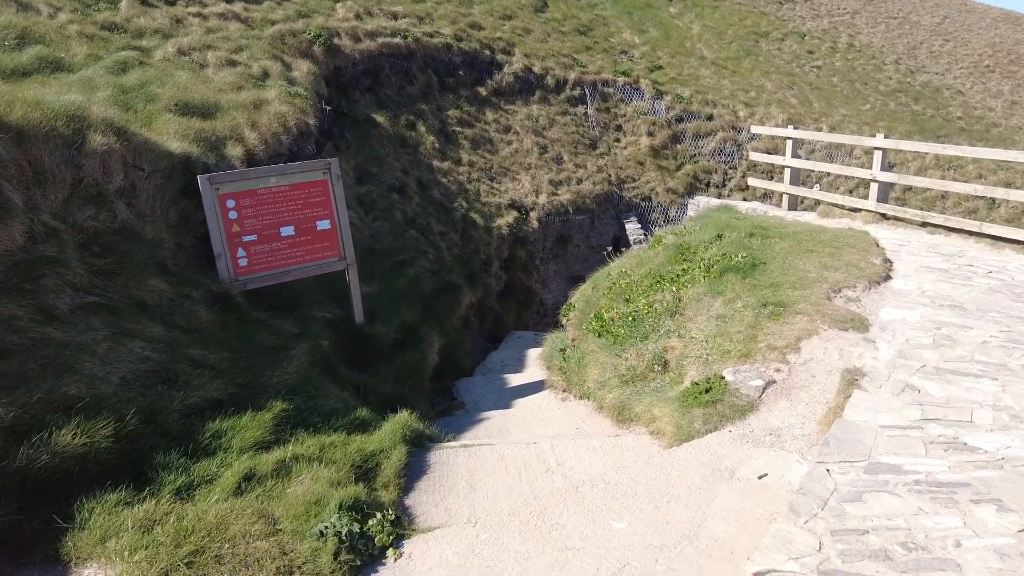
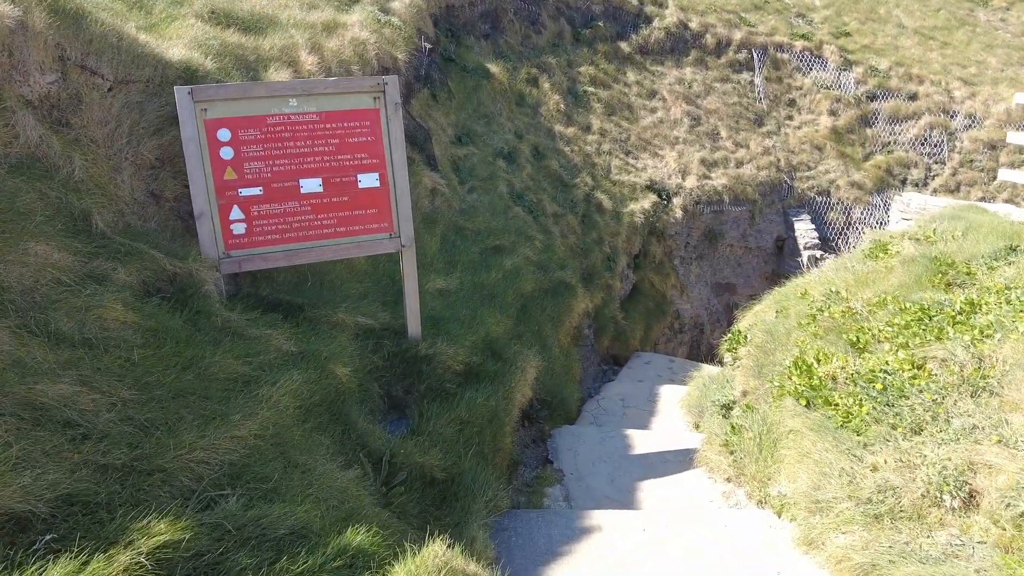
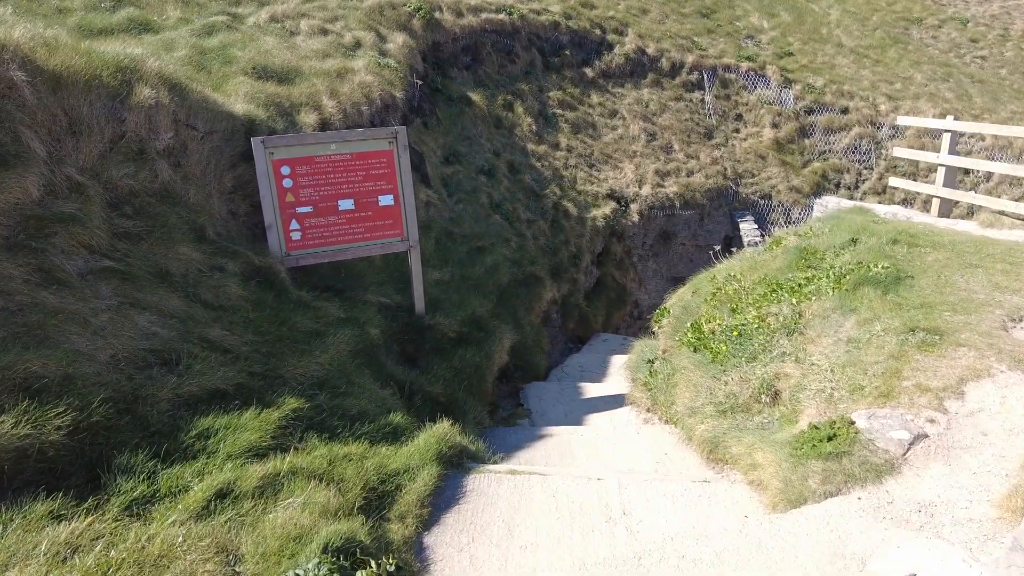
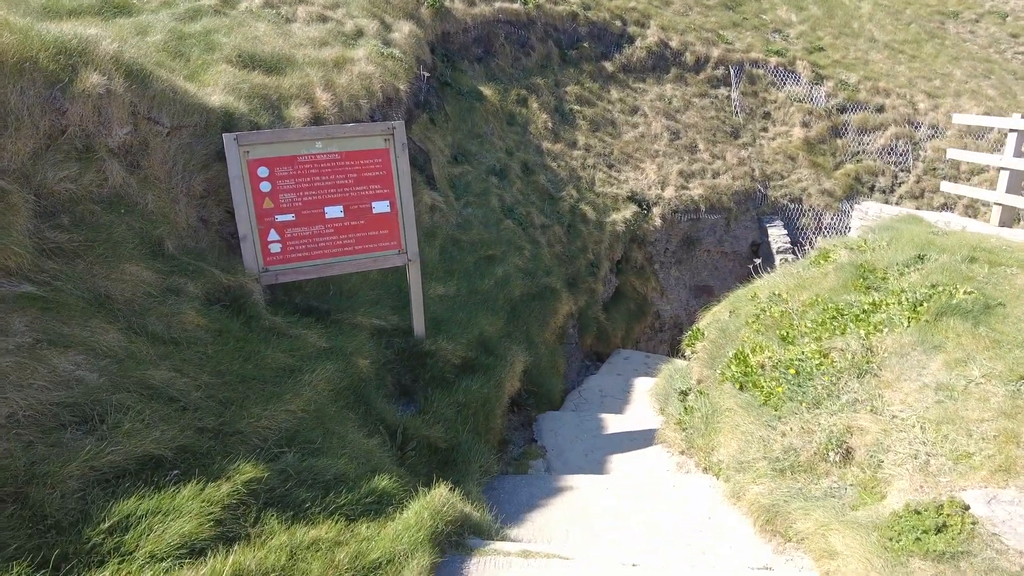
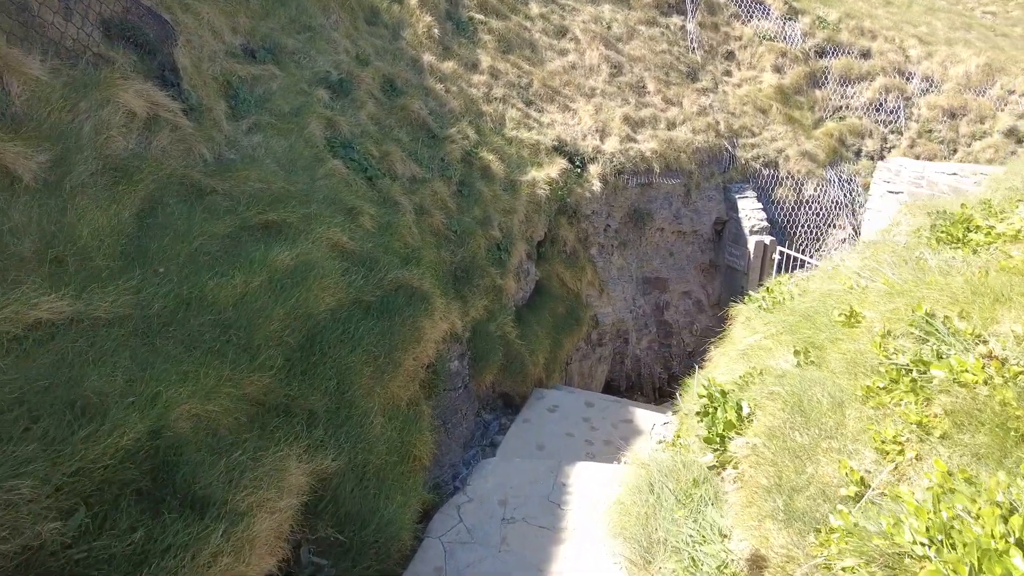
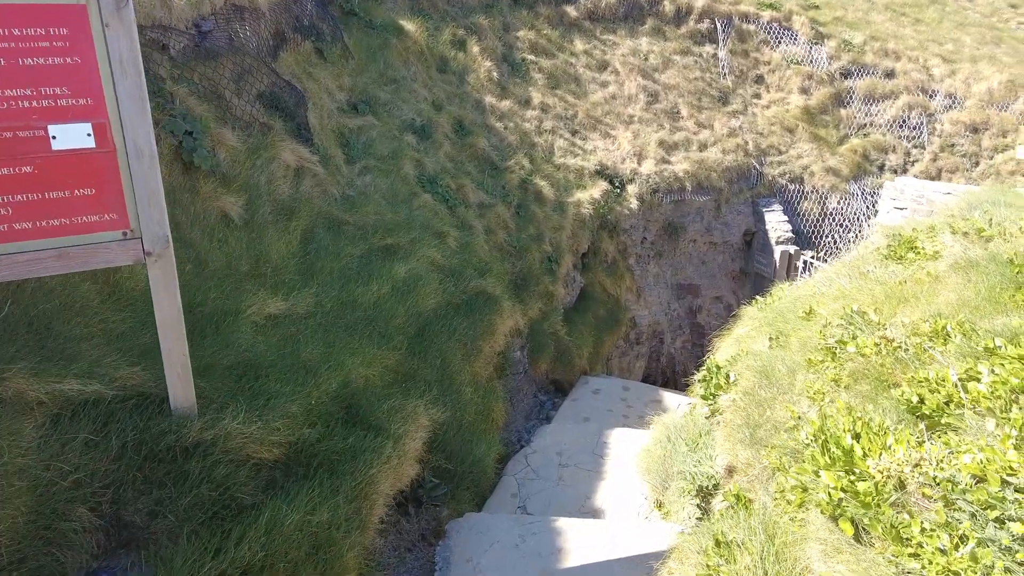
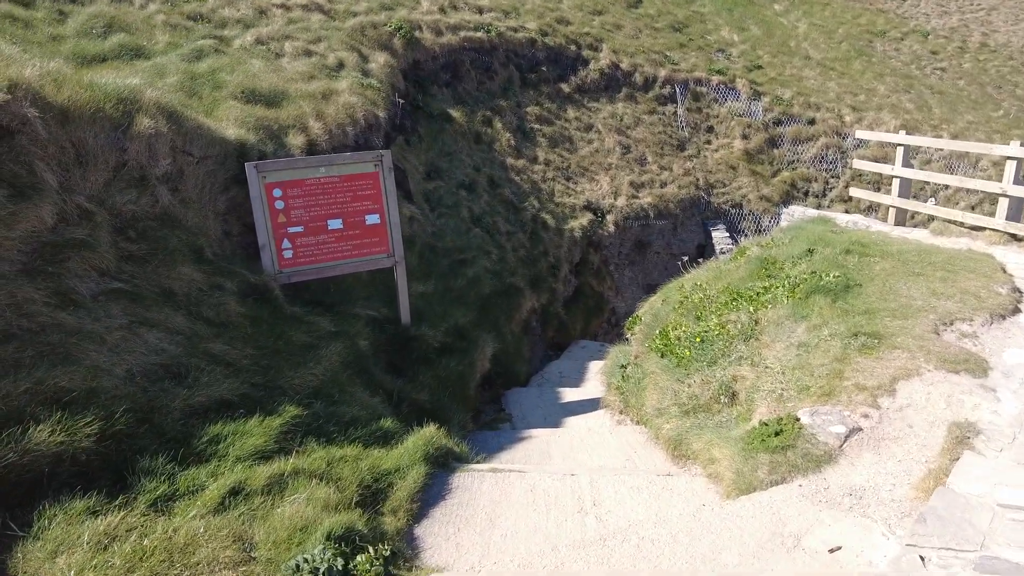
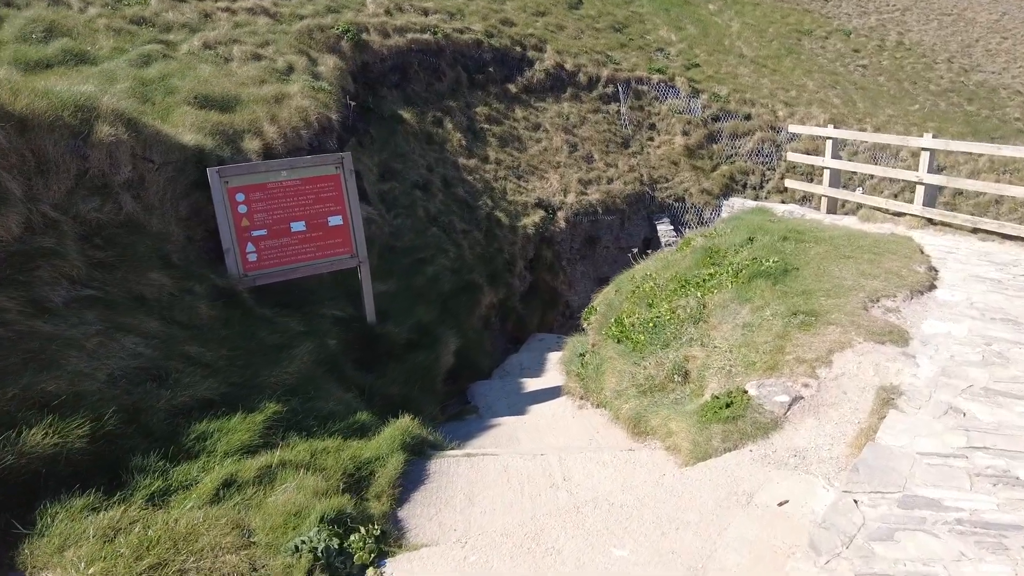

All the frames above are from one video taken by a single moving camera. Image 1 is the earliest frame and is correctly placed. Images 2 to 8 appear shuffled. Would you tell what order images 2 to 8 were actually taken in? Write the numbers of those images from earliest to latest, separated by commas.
8, 7, 3, 4, 2, 6, 5
